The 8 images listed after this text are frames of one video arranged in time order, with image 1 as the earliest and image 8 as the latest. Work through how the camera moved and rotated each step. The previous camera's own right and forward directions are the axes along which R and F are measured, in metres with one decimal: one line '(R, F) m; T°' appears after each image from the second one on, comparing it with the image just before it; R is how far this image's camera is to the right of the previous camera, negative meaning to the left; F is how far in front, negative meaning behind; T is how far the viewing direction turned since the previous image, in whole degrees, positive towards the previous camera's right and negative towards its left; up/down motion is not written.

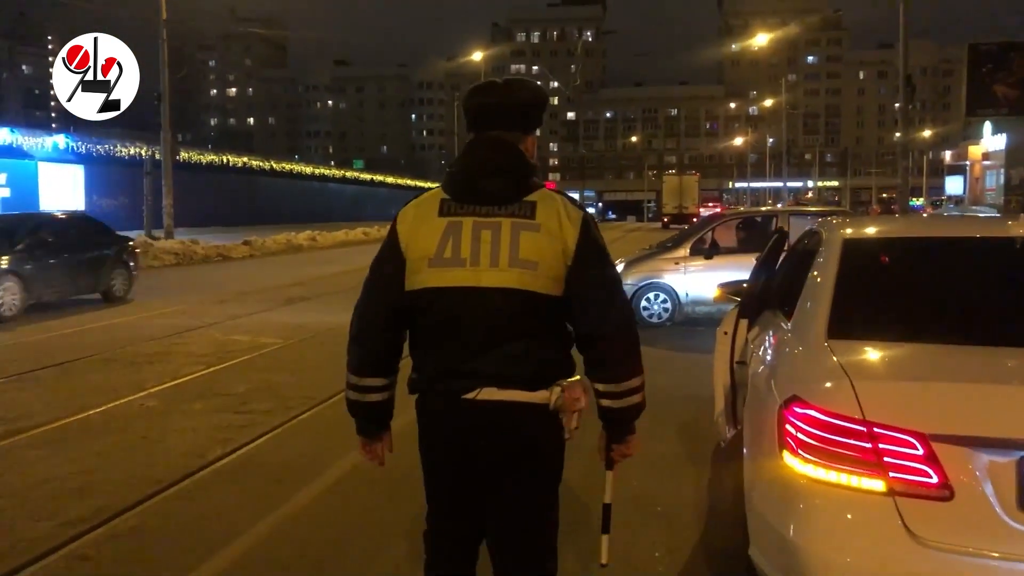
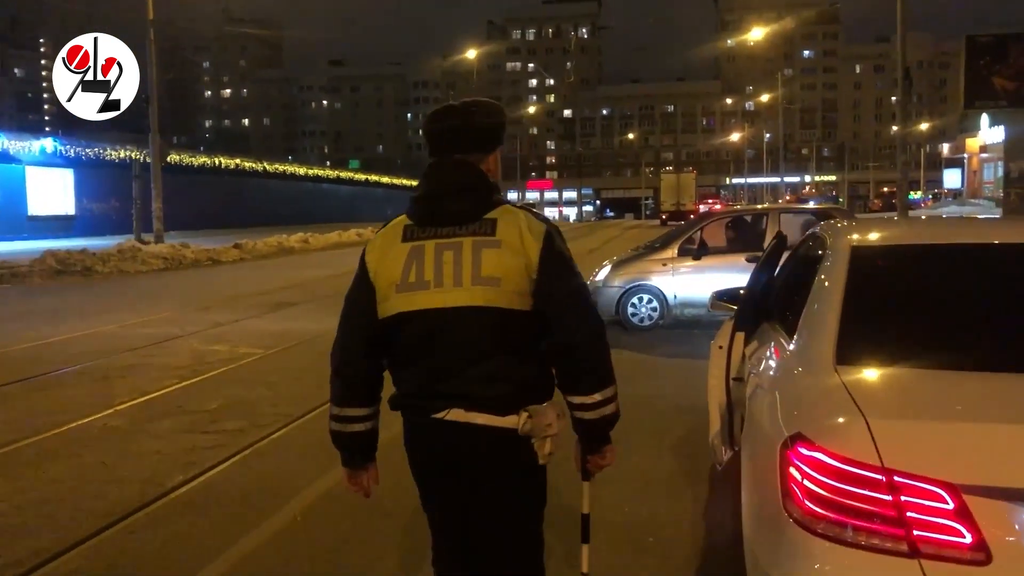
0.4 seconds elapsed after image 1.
(+0.1, +0.4) m; 0°
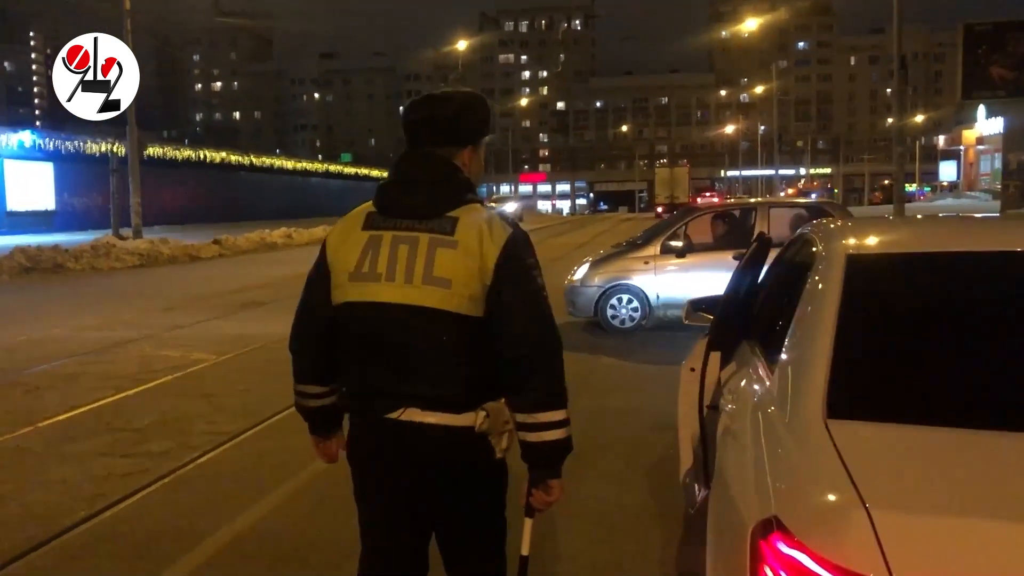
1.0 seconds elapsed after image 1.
(+0.2, +0.7) m; 0°
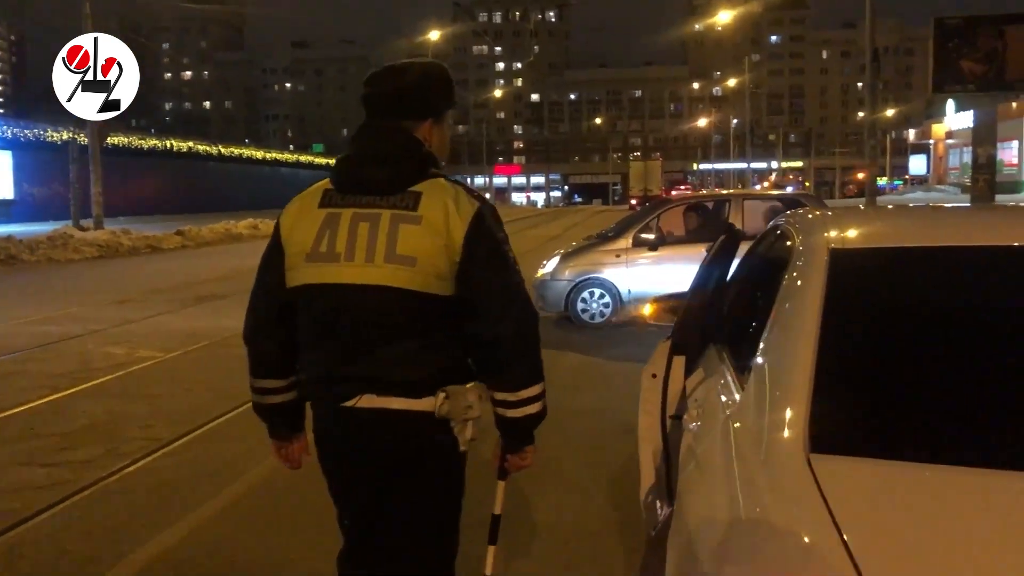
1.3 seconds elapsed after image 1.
(+0.1, +0.4) m; +2°
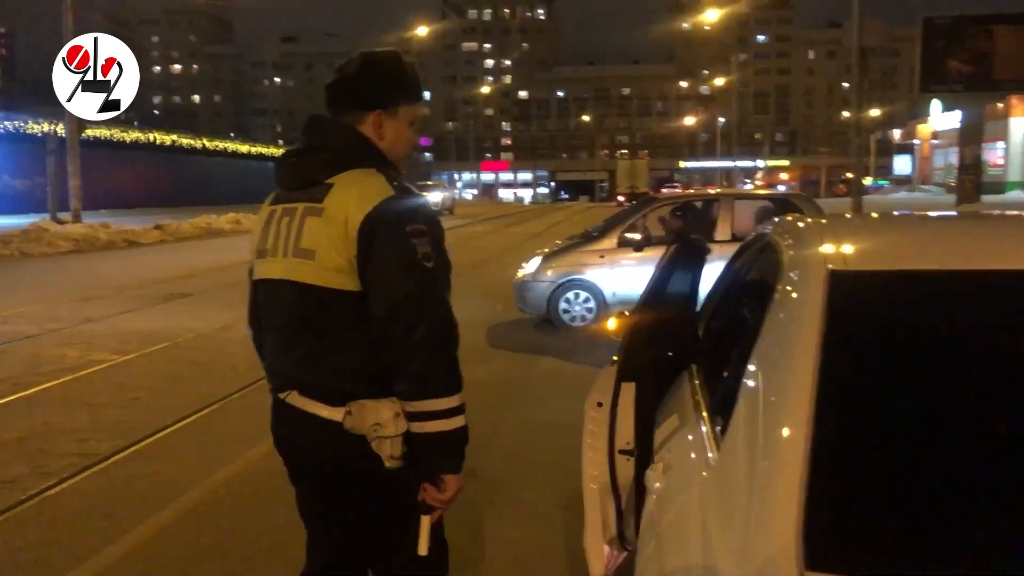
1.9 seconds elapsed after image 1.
(+0.1, +0.3) m; +1°
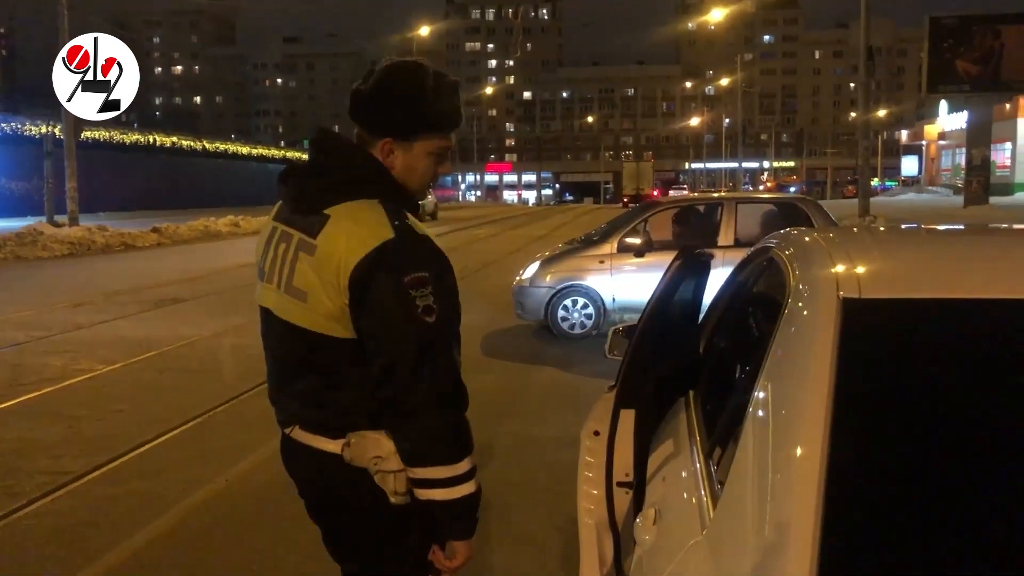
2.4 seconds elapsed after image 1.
(+0.1, +0.3) m; 0°
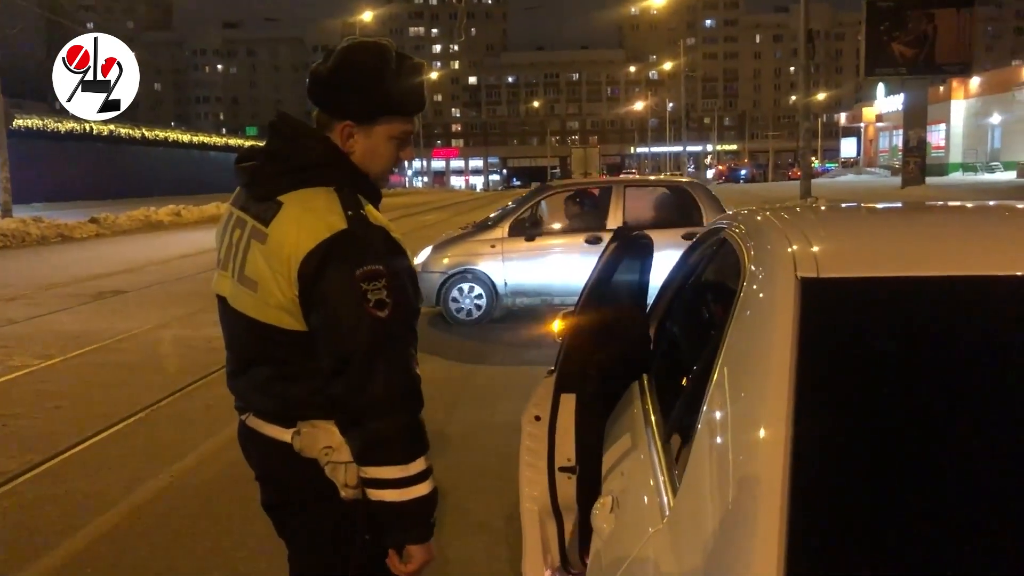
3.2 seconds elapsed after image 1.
(0.0, 0.0) m; +3°
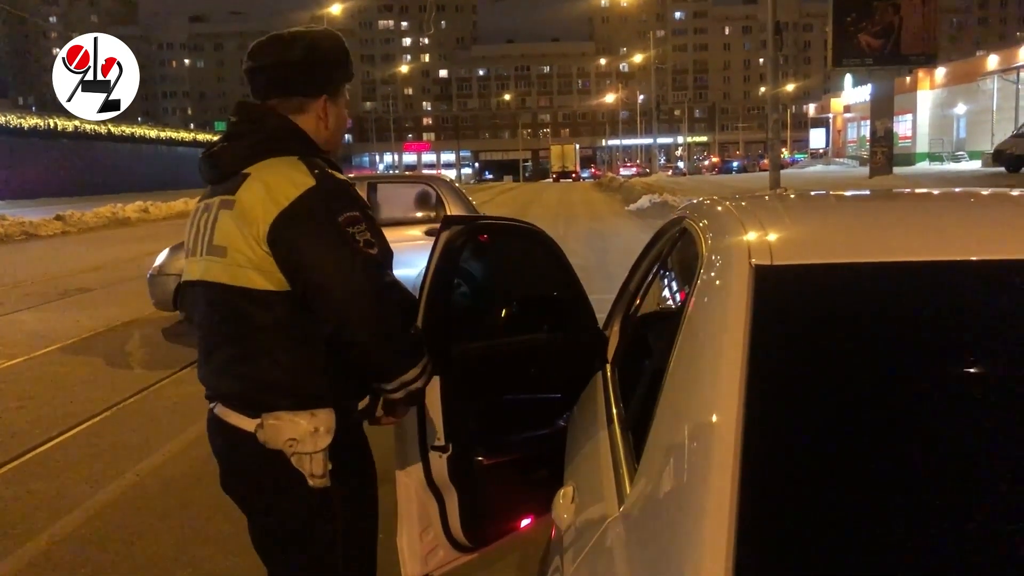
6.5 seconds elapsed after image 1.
(0.0, 0.0) m; +2°
